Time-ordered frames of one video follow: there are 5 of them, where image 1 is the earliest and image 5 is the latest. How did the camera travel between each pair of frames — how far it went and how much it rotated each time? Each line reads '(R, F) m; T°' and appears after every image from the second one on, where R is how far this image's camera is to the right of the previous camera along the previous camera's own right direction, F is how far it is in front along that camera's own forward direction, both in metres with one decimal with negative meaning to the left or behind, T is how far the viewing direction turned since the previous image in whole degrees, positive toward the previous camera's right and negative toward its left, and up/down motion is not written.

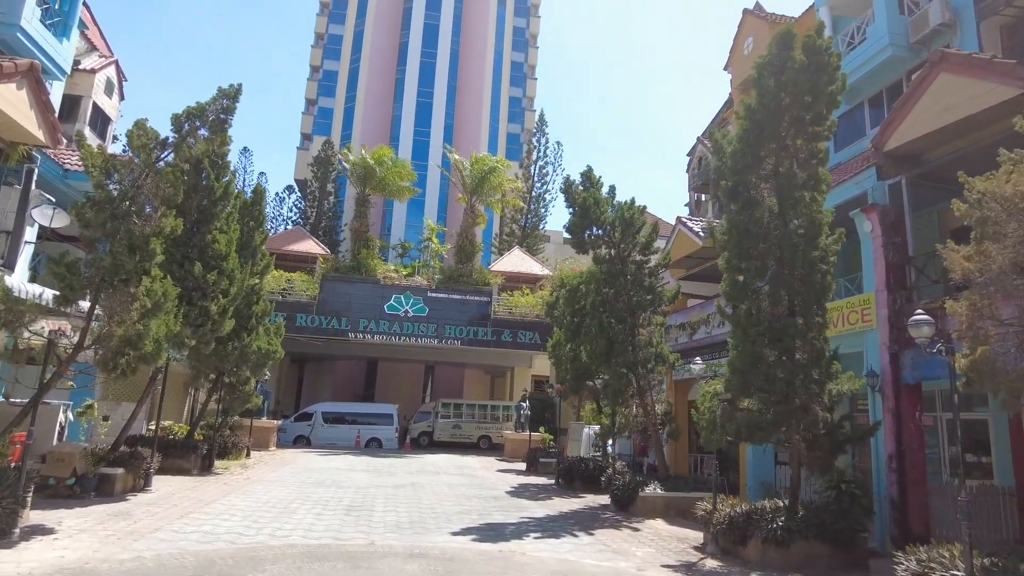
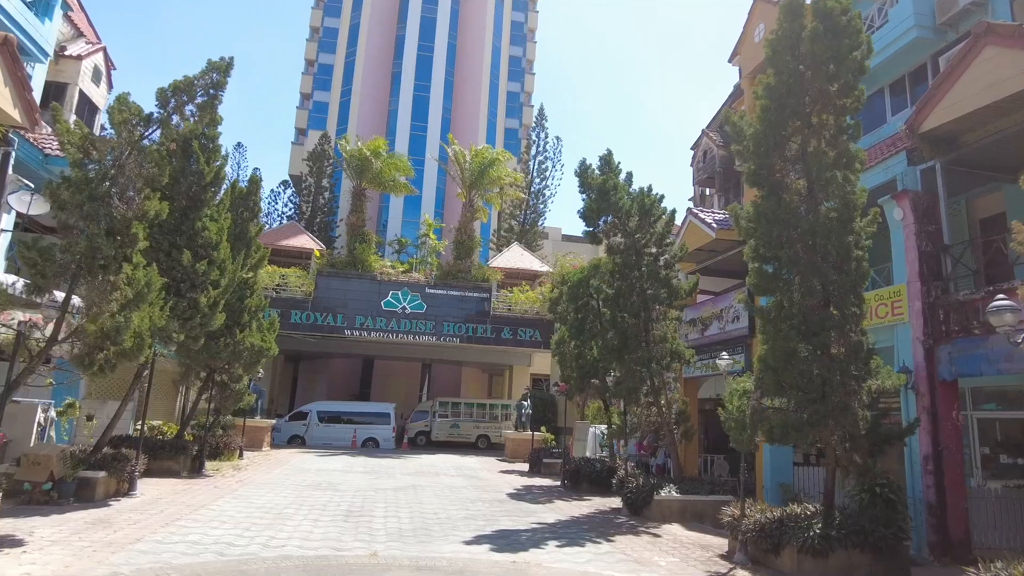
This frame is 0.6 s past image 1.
(-0.2, +0.7) m; 0°
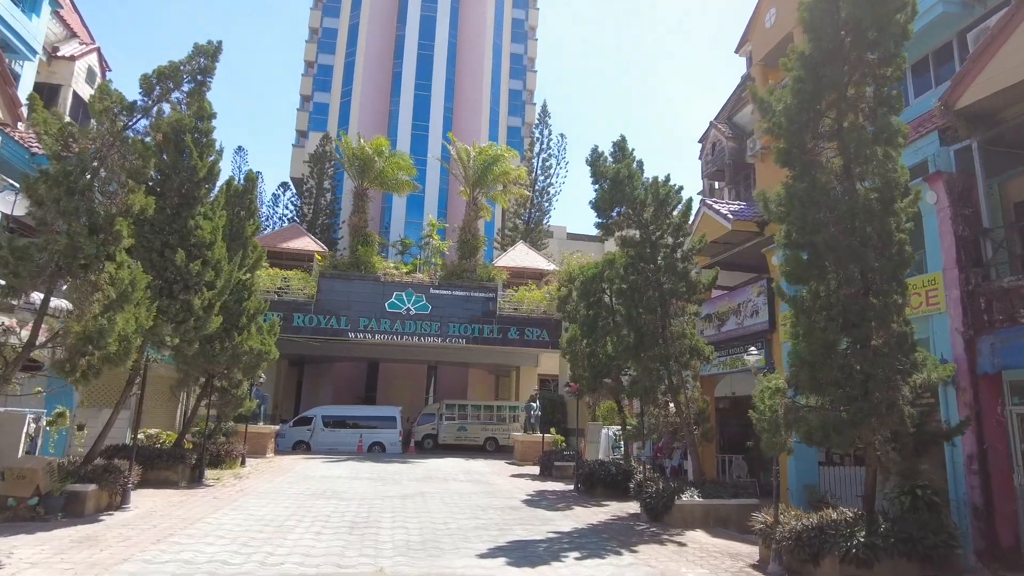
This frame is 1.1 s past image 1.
(-0.1, +0.6) m; 0°
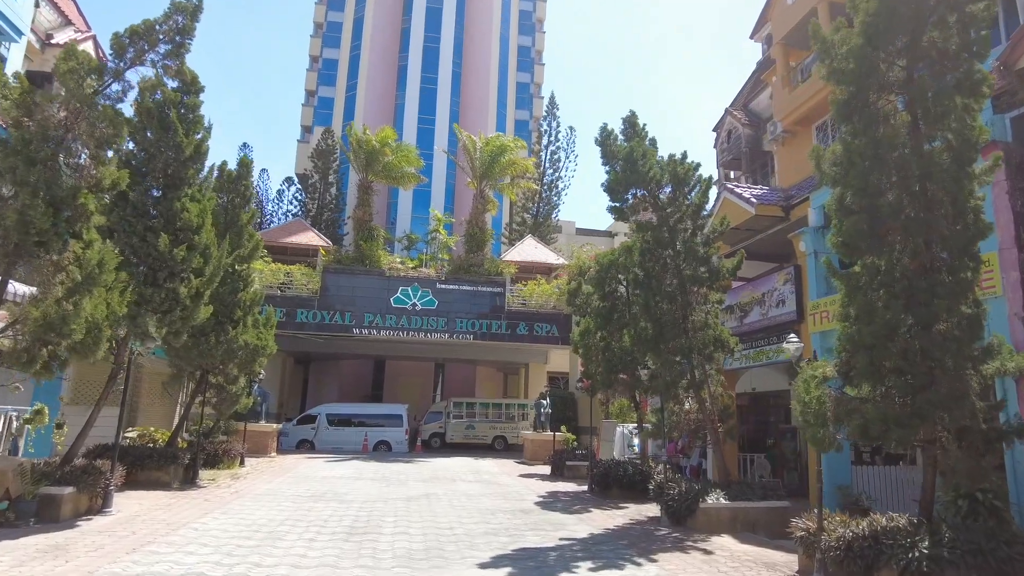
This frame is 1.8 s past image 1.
(0.0, +0.8) m; -1°
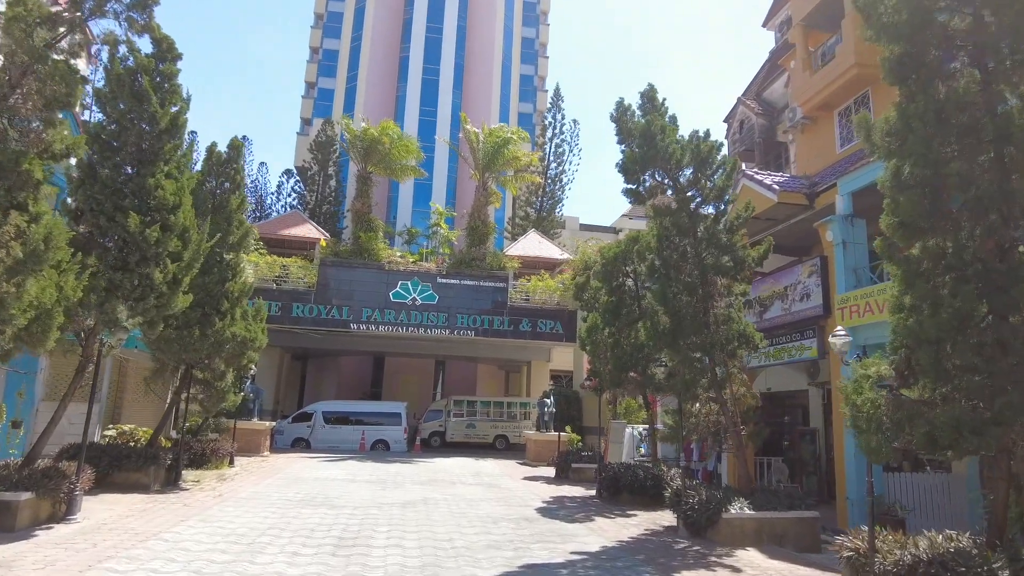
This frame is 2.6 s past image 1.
(-0.1, +0.9) m; 0°
